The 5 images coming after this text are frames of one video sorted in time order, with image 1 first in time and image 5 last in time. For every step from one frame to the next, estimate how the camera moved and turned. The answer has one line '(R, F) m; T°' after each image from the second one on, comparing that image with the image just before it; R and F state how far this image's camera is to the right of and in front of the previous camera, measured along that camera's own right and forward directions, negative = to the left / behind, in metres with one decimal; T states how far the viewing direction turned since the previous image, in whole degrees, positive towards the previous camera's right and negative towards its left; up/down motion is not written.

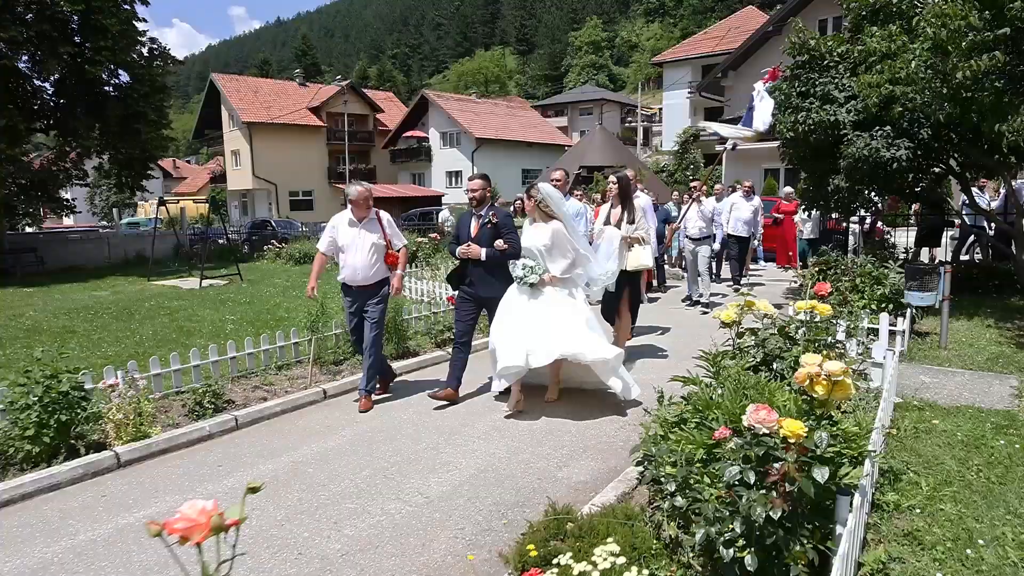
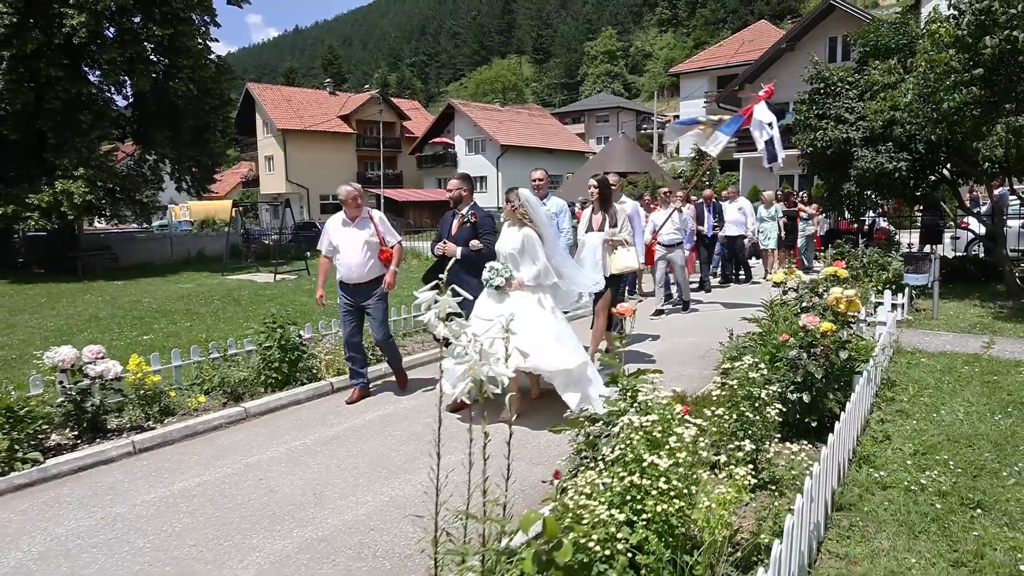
(-1.0, -2.1) m; -1°
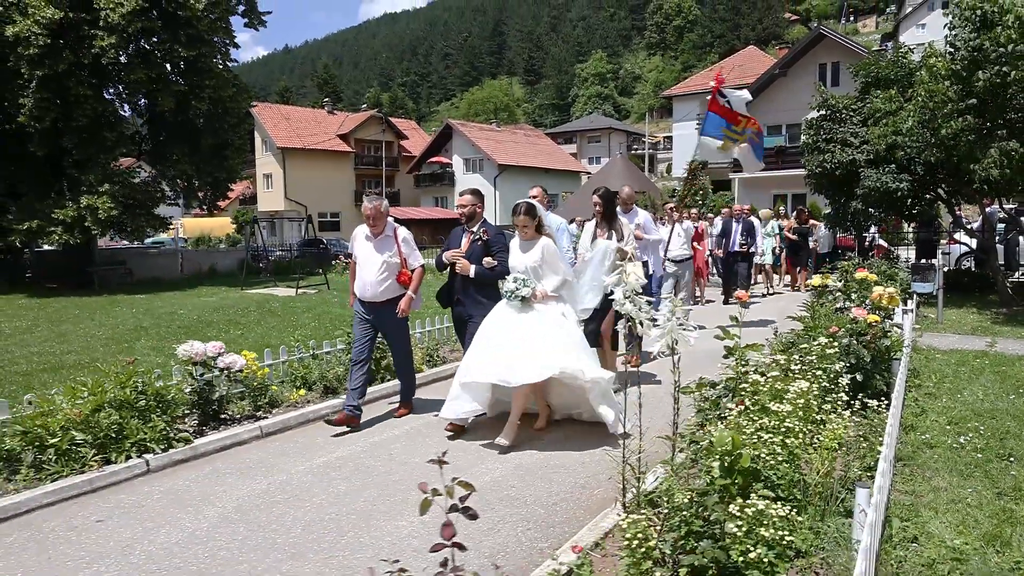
(-0.9, -0.9) m; +1°
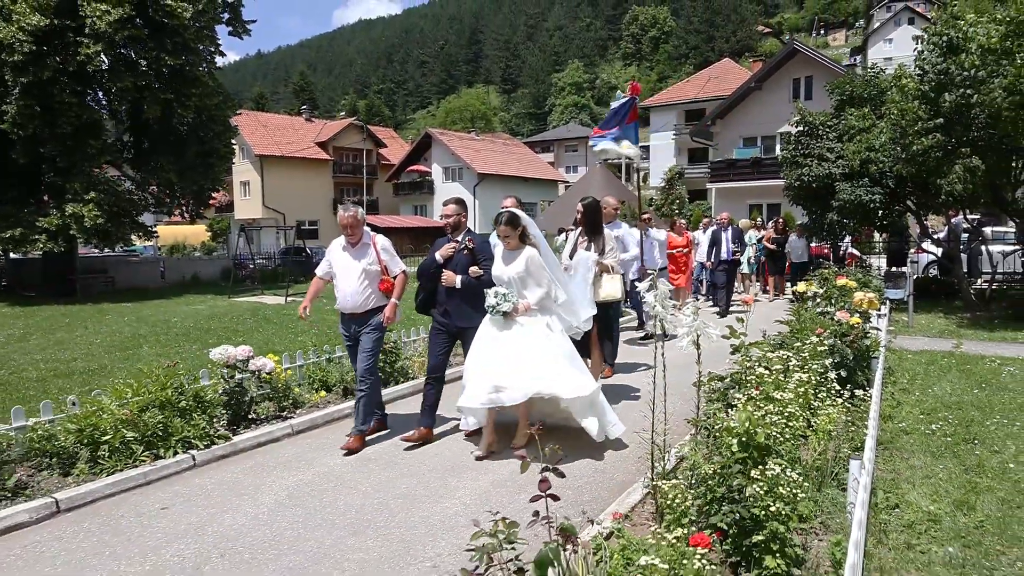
(-0.4, -0.5) m; +2°
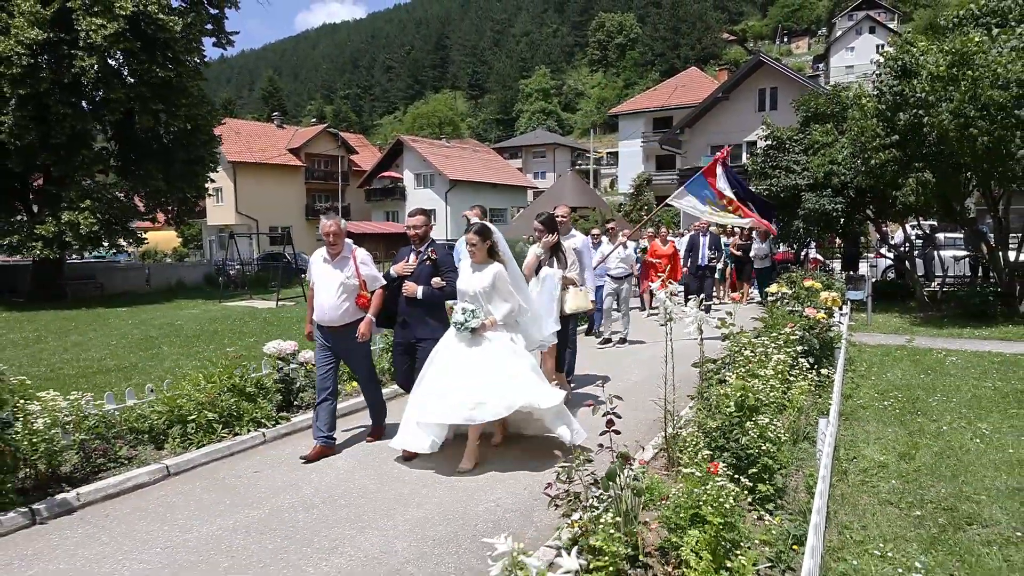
(-0.5, -1.1) m; +2°
